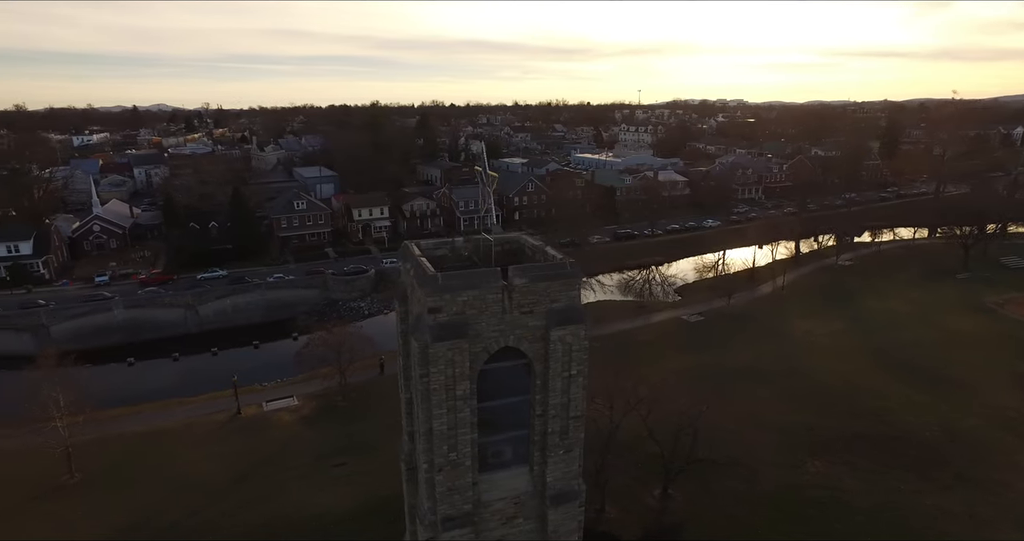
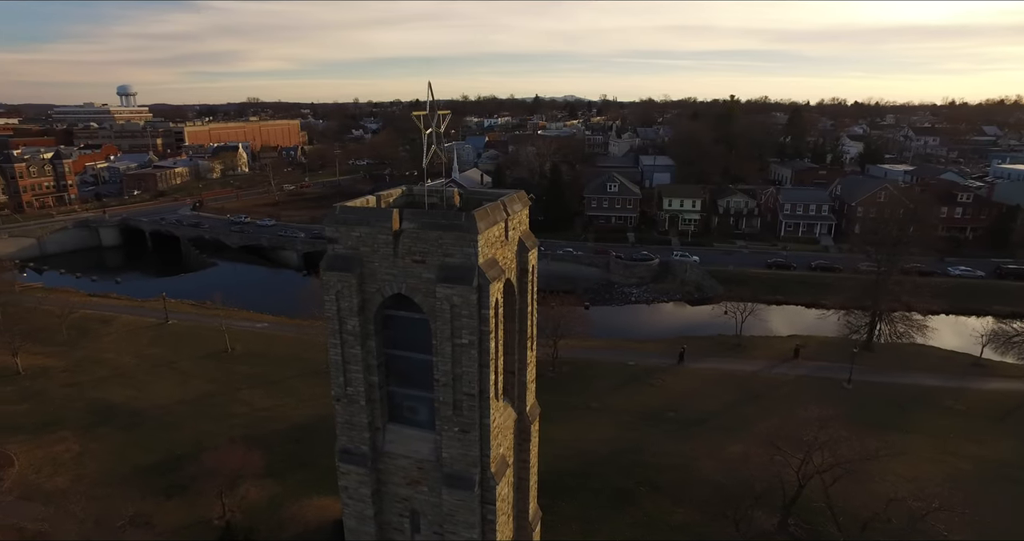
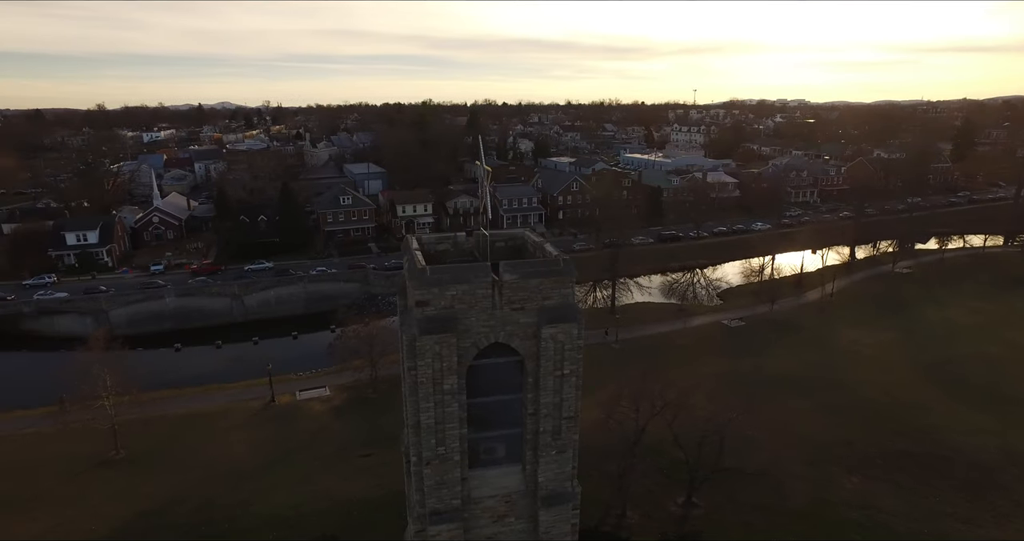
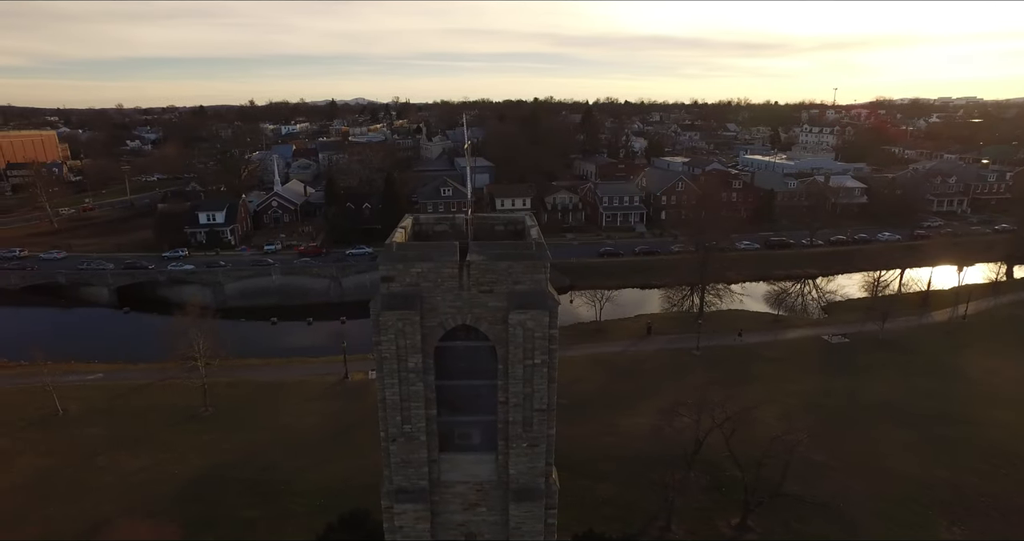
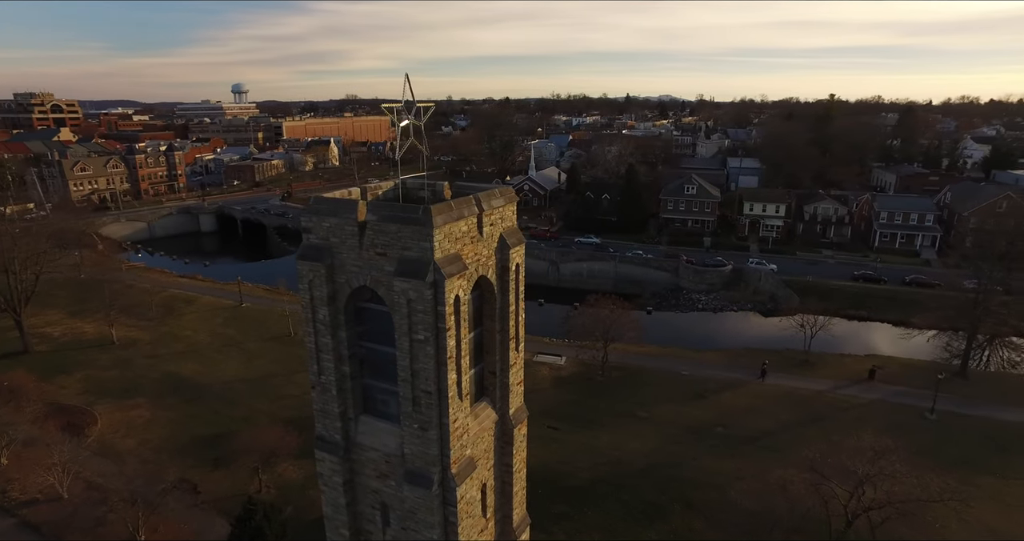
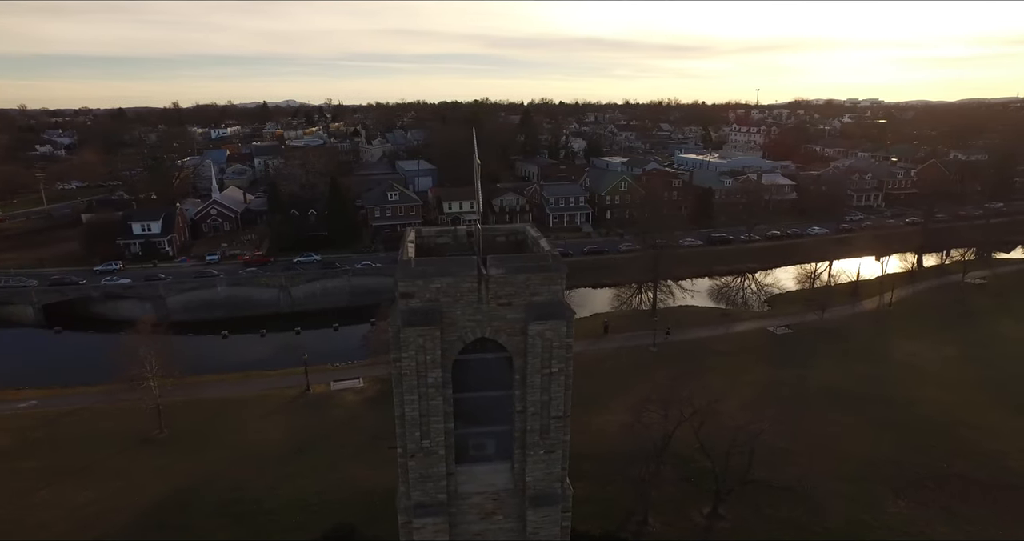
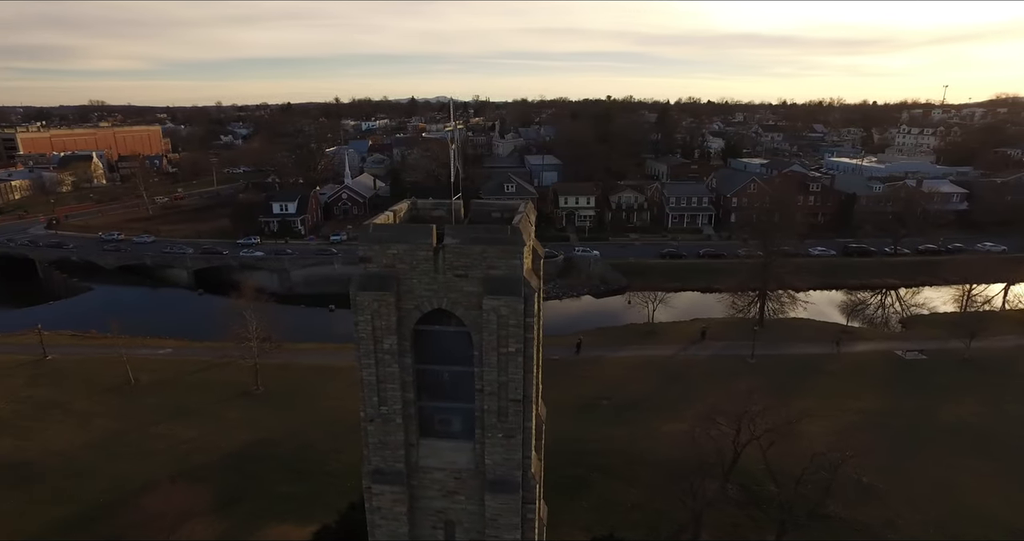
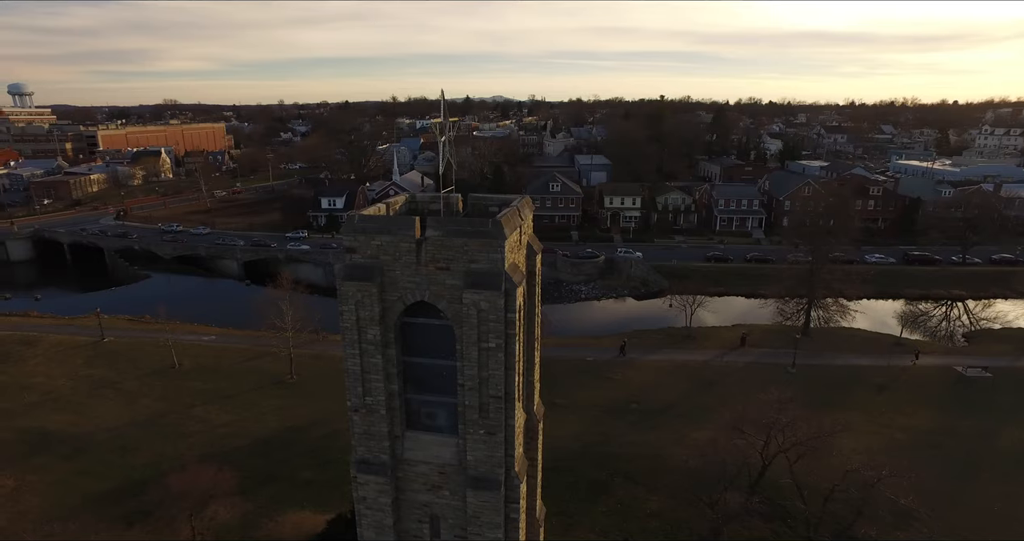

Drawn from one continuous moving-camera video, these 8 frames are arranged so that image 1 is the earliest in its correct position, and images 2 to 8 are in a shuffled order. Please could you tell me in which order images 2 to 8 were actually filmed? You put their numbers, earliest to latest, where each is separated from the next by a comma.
3, 6, 4, 7, 8, 2, 5
